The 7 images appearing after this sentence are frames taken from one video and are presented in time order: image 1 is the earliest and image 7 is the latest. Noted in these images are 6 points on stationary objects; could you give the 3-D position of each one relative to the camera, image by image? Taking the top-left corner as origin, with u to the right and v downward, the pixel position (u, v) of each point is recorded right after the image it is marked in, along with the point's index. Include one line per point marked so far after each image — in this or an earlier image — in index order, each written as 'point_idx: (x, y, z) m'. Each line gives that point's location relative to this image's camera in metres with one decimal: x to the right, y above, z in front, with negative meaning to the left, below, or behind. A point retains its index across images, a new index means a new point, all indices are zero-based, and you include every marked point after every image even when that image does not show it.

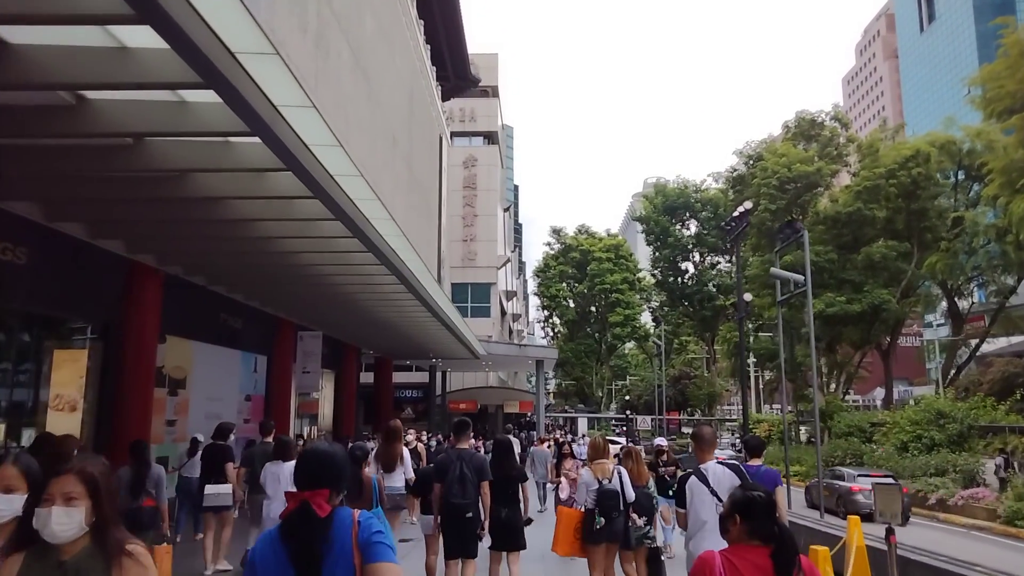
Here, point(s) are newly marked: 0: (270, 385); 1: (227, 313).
0: (-6.2, -2.4, +19.1) m
1: (-6.0, -0.5, +15.8) m
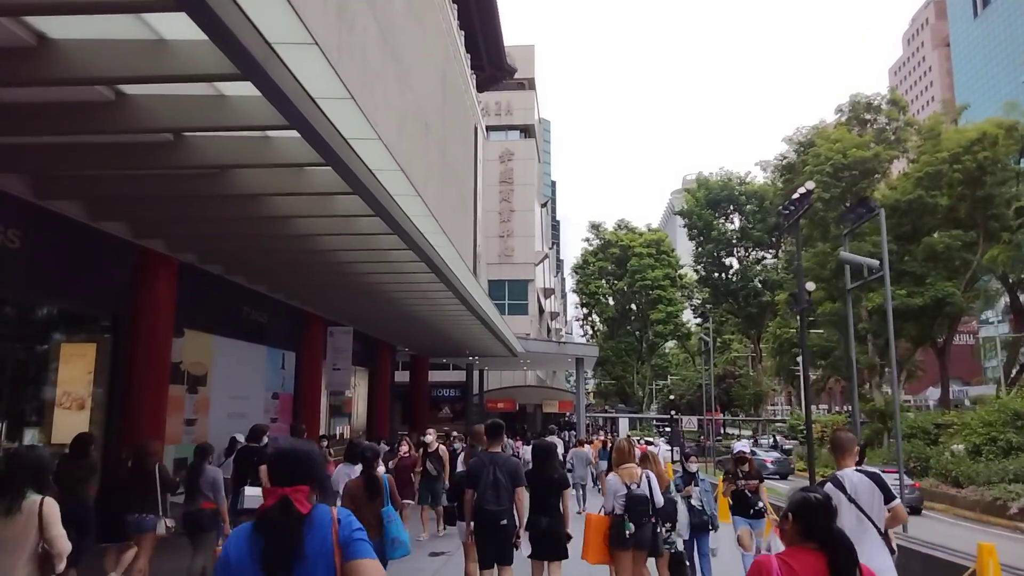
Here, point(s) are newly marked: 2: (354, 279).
0: (-5.3, -2.2, +18.3) m
1: (-5.3, -0.4, +15.0) m
2: (-2.9, +0.2, +13.8) m
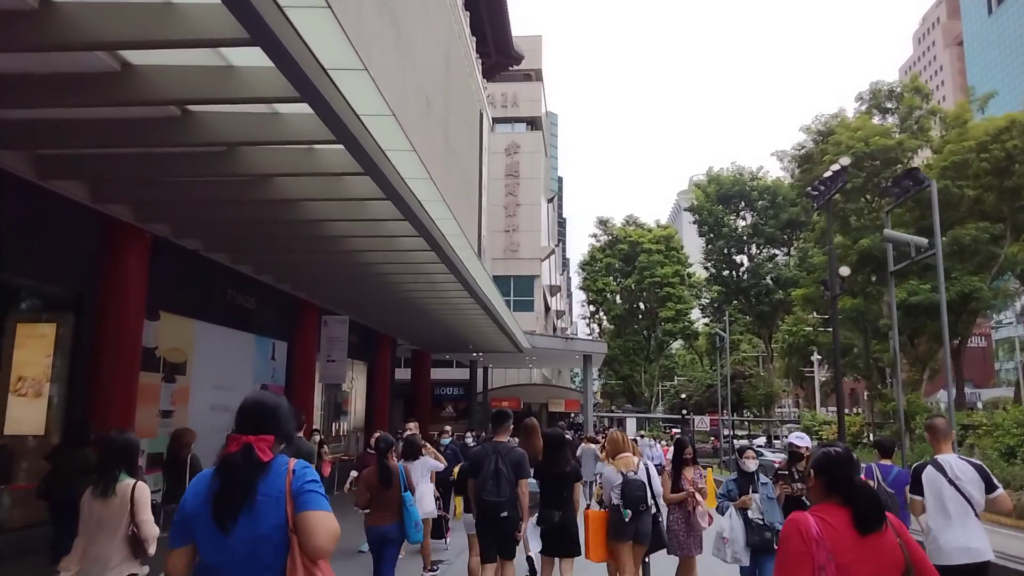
0: (-5.1, -1.9, +17.2) m
1: (-5.1, 0.0, +13.9) m
2: (-2.8, +0.5, +12.6) m
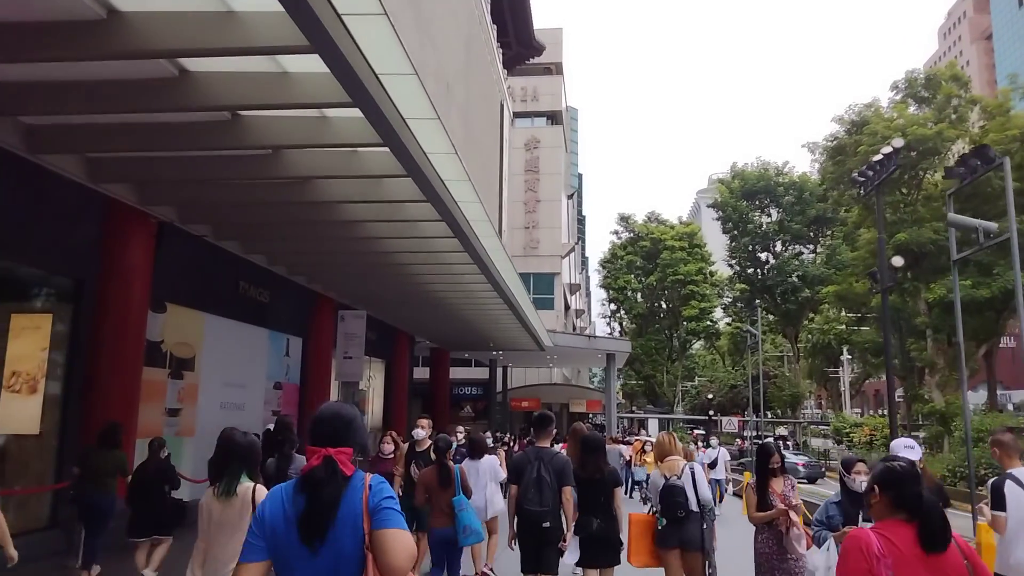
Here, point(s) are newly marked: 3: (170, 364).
0: (-4.6, -1.7, +16.5) m
1: (-4.7, +0.1, +13.2) m
2: (-2.4, +0.7, +11.9) m
3: (-5.1, -1.1, +11.0) m
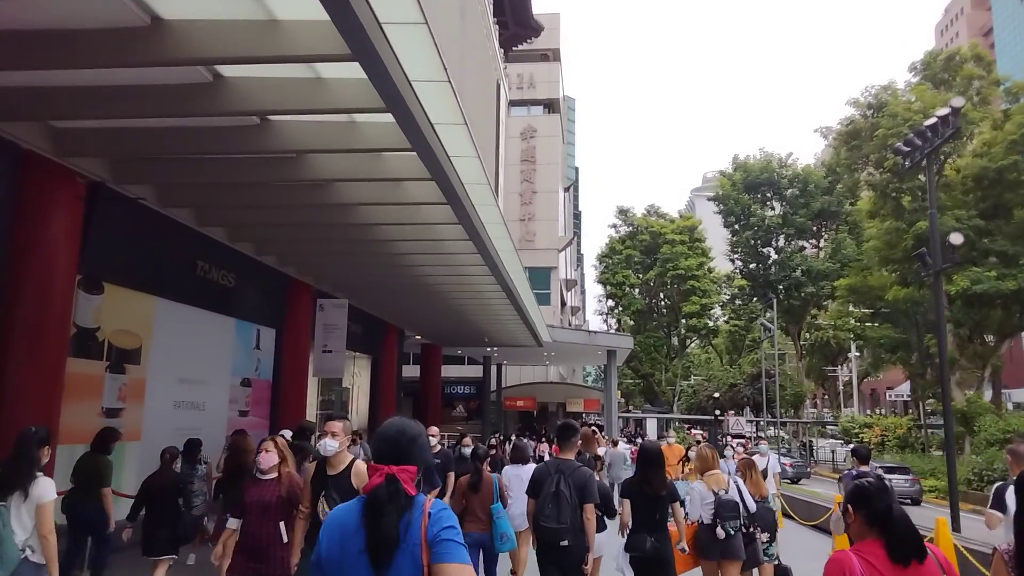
0: (-4.6, -1.5, +14.8) m
1: (-4.6, +0.4, +11.5) m
2: (-2.3, +0.9, +10.2) m
3: (-5.0, -0.8, +9.3) m
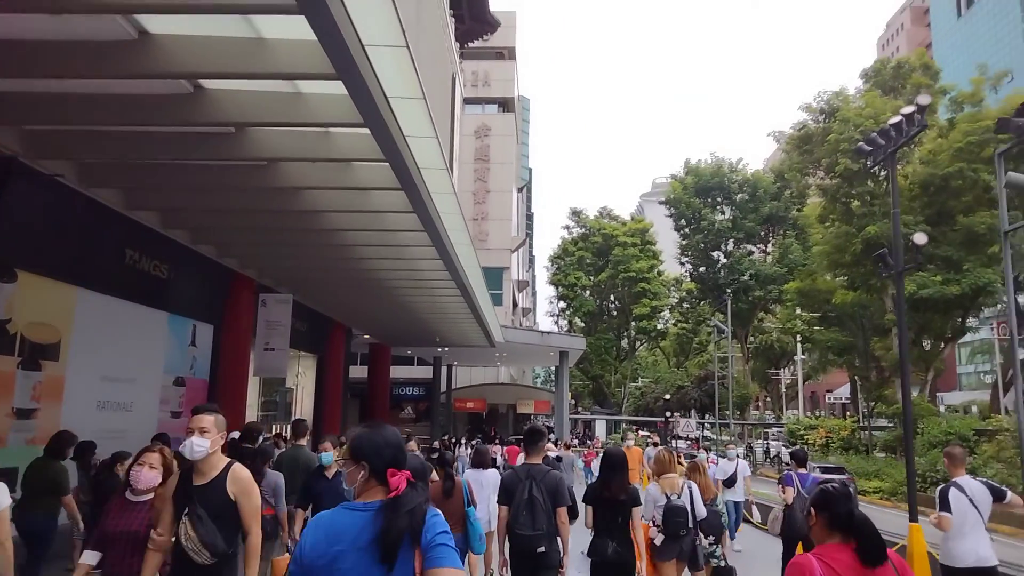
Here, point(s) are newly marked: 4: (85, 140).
0: (-5.5, -1.3, +13.9) m
1: (-5.3, +0.5, +10.6) m
2: (-2.9, +1.0, +9.5) m
3: (-5.5, -0.7, +8.4) m
4: (-4.5, +1.4, +7.8) m
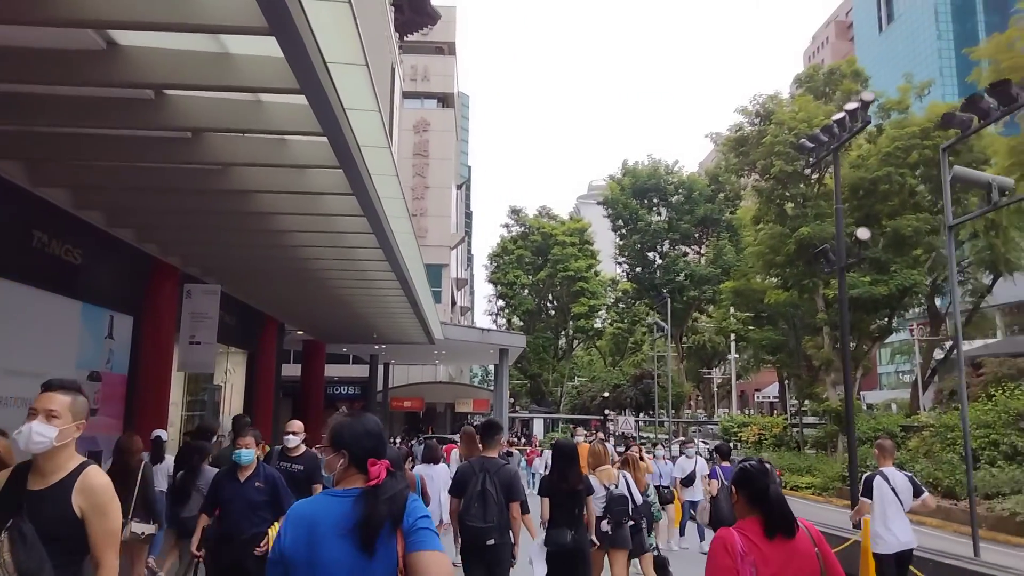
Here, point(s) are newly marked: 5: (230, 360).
0: (-6.5, -1.1, +13.0) m
1: (-6.0, +0.7, +9.7) m
2: (-3.5, +1.2, +8.8) m
3: (-6.1, -0.5, +7.5) m
4: (-5.0, +1.6, +7.0) m
5: (-7.3, -1.9, +19.5) m
